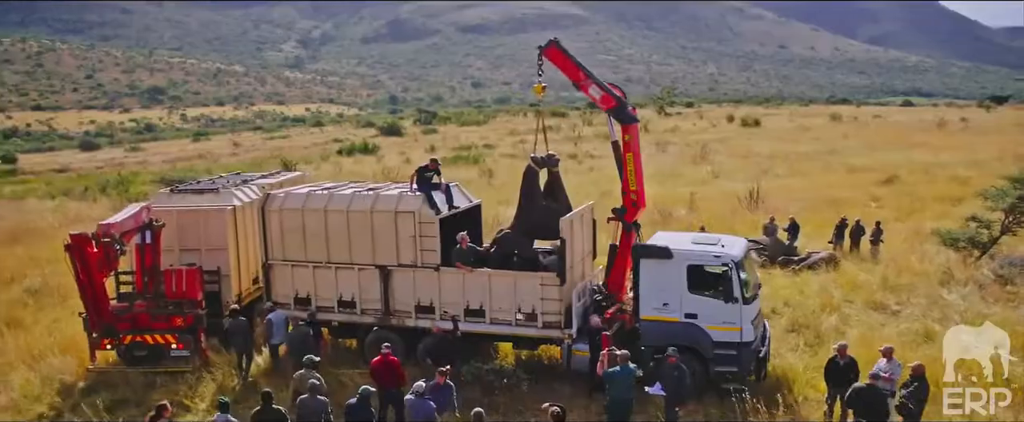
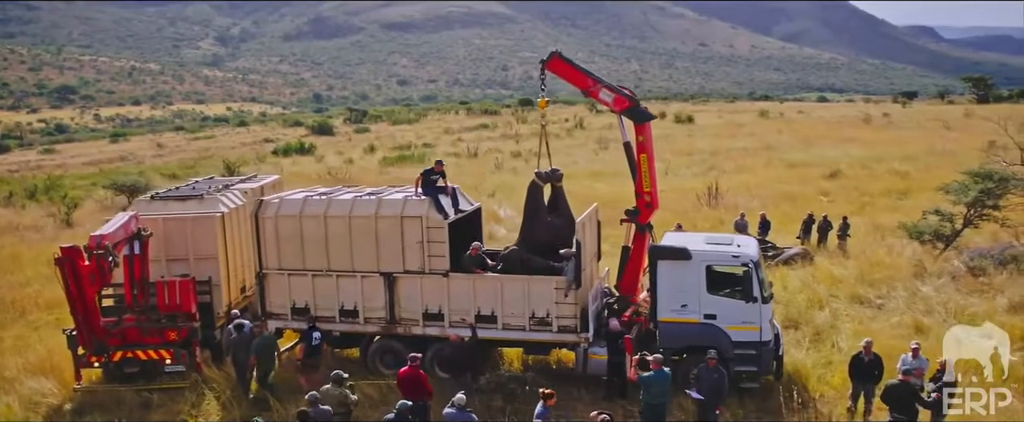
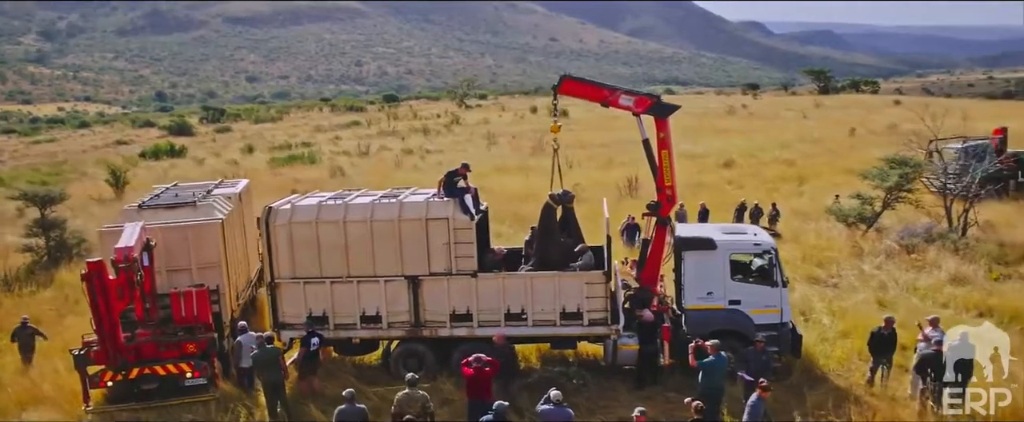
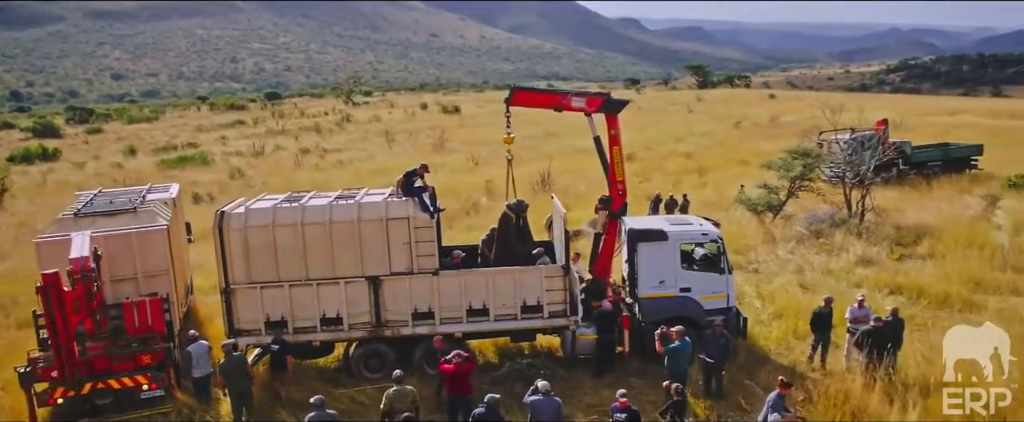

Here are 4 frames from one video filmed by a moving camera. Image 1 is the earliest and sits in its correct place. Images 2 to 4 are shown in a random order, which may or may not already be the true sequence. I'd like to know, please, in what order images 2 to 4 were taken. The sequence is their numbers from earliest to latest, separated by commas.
2, 3, 4
